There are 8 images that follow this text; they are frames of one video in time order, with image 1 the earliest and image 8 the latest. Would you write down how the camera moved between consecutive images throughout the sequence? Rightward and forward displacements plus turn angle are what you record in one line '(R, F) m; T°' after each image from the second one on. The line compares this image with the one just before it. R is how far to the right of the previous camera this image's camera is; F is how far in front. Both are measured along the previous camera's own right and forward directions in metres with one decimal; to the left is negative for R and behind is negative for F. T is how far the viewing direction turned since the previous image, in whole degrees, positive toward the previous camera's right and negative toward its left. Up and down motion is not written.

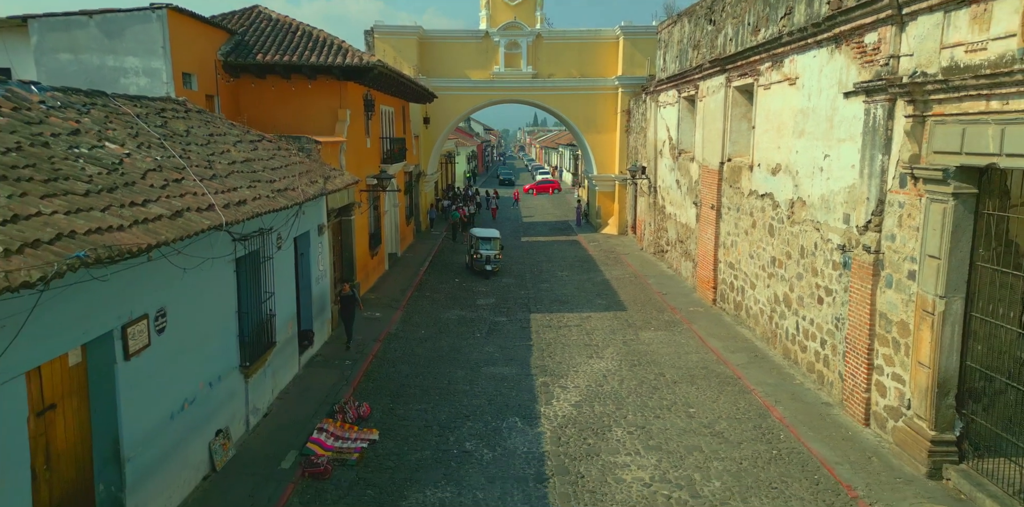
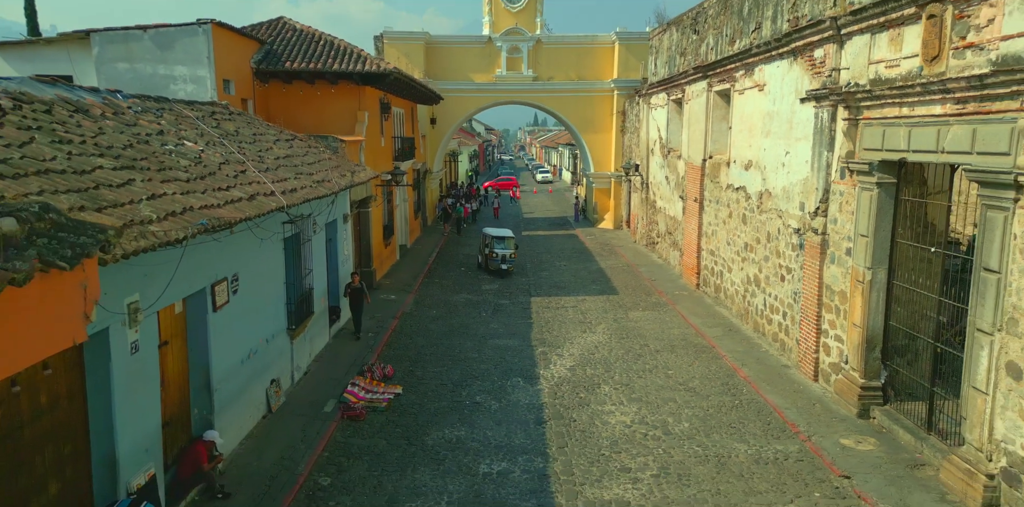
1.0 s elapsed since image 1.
(-0.1, -1.7) m; 0°
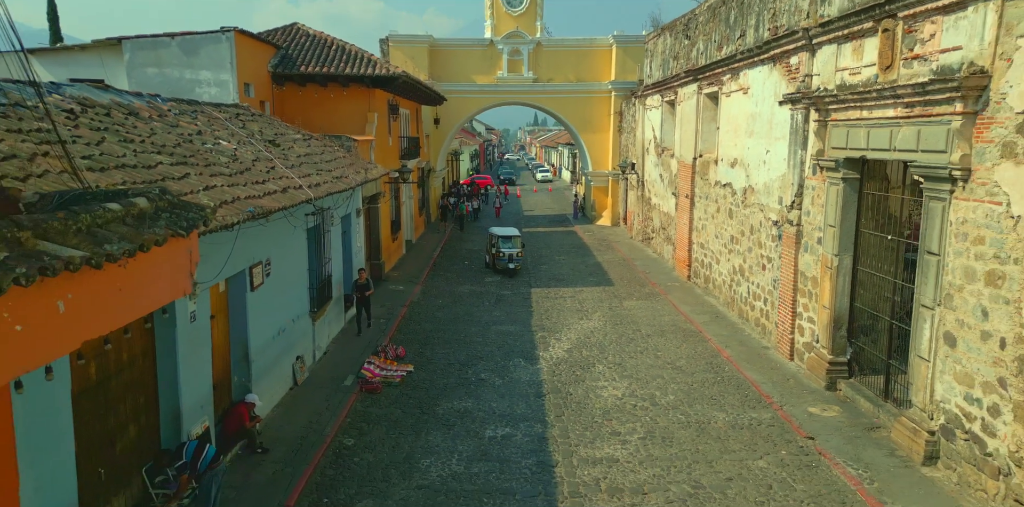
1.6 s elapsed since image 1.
(0.0, -1.1) m; 0°
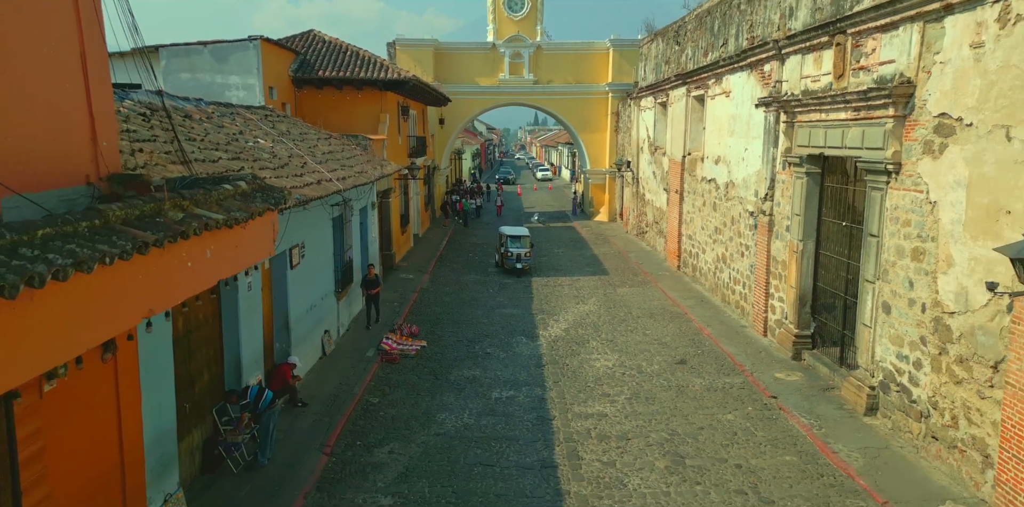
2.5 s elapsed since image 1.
(0.0, -1.4) m; 0°
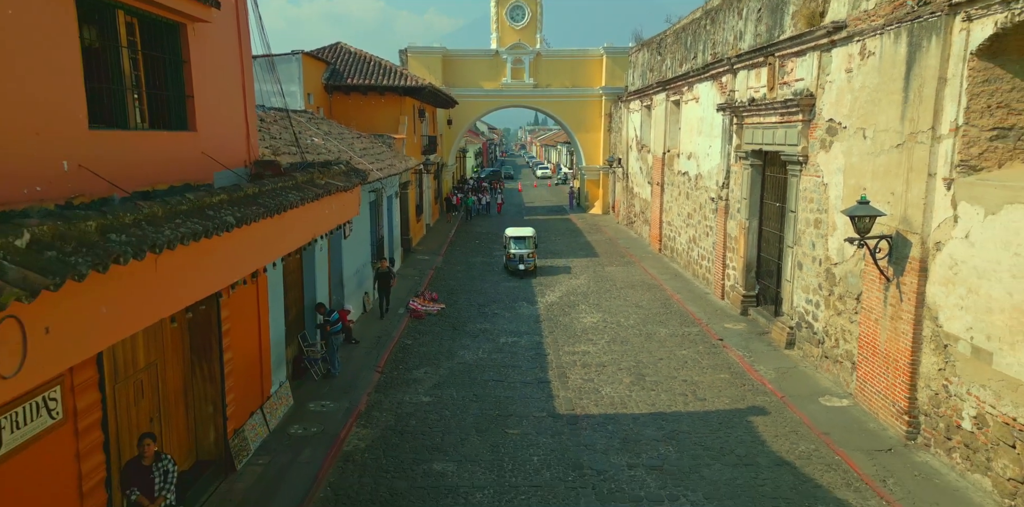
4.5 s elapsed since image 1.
(-0.1, -3.0) m; 0°
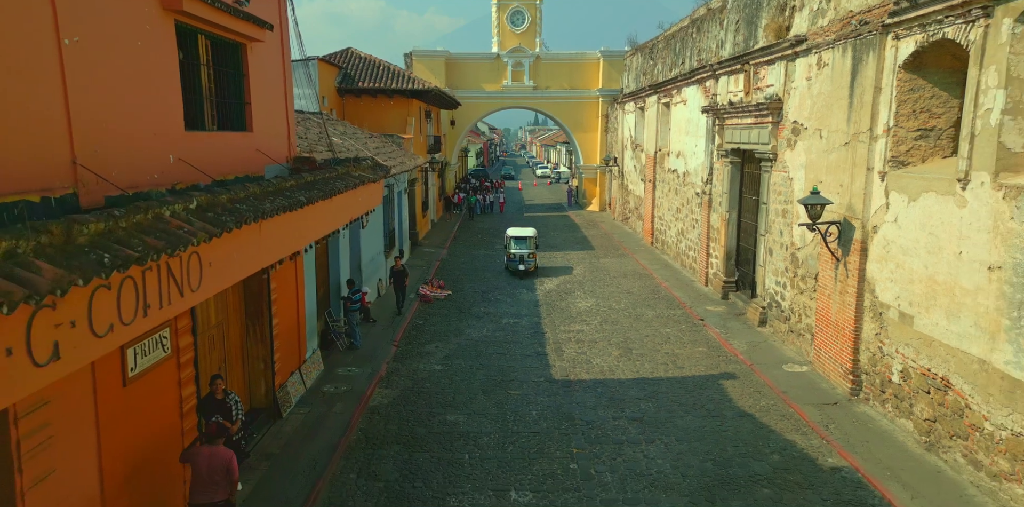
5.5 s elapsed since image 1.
(0.0, -1.5) m; 0°
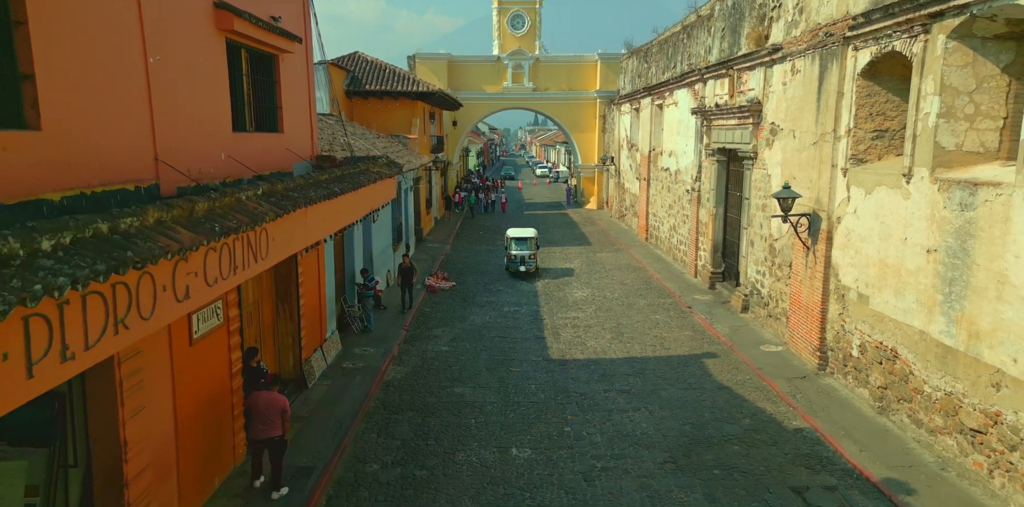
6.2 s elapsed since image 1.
(0.0, -1.1) m; 0°
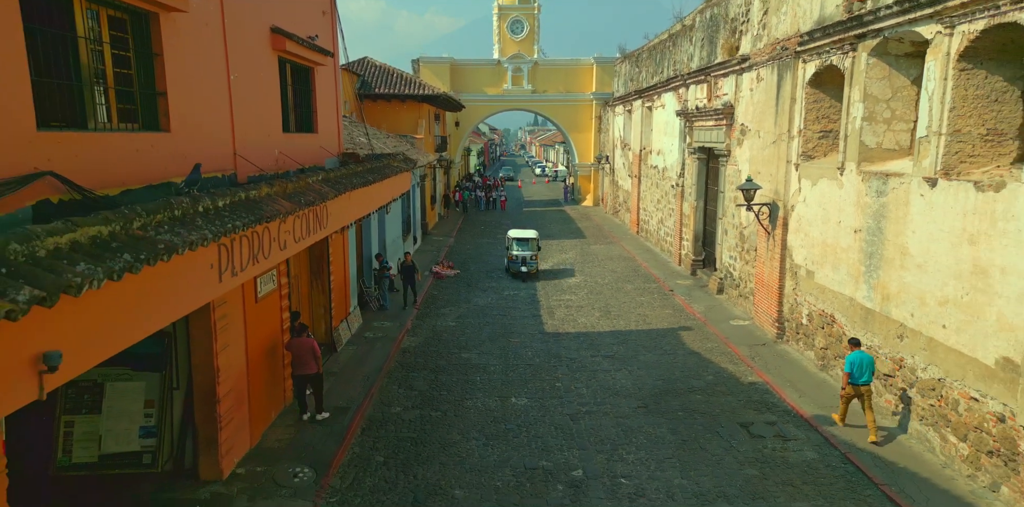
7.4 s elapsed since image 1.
(0.0, -1.7) m; 0°
